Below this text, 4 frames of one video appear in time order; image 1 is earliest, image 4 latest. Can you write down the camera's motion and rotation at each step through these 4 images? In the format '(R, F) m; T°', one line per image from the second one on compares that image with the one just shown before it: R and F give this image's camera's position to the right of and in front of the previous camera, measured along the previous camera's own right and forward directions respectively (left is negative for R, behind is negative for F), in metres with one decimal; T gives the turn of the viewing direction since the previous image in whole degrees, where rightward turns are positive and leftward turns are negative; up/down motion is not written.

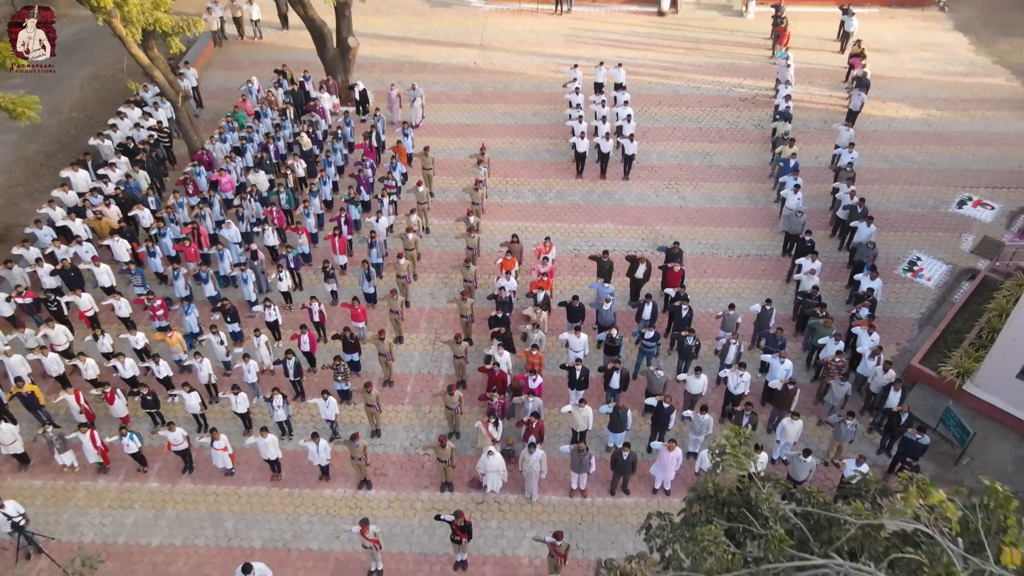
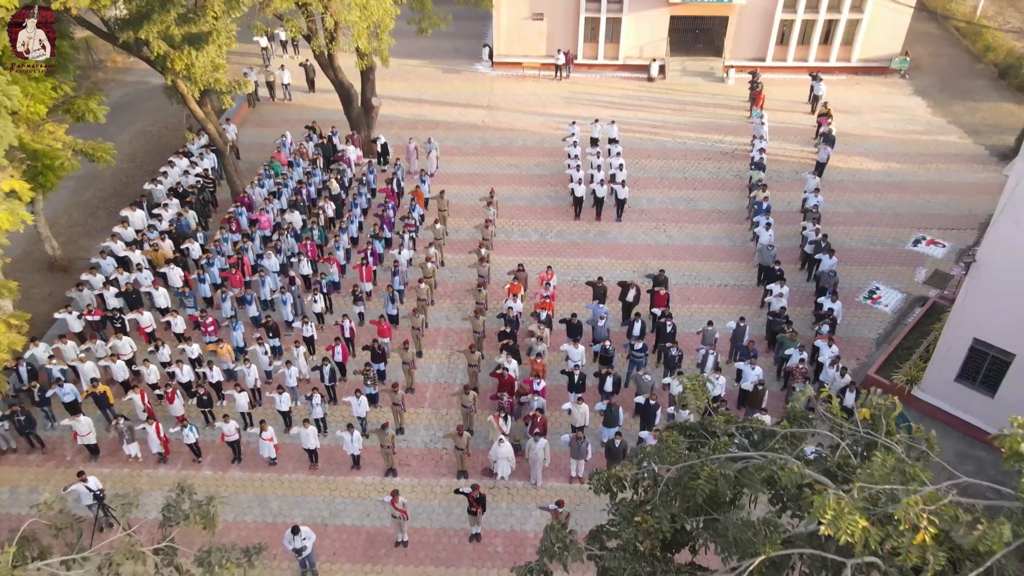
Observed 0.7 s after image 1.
(-0.1, -1.9) m; 0°
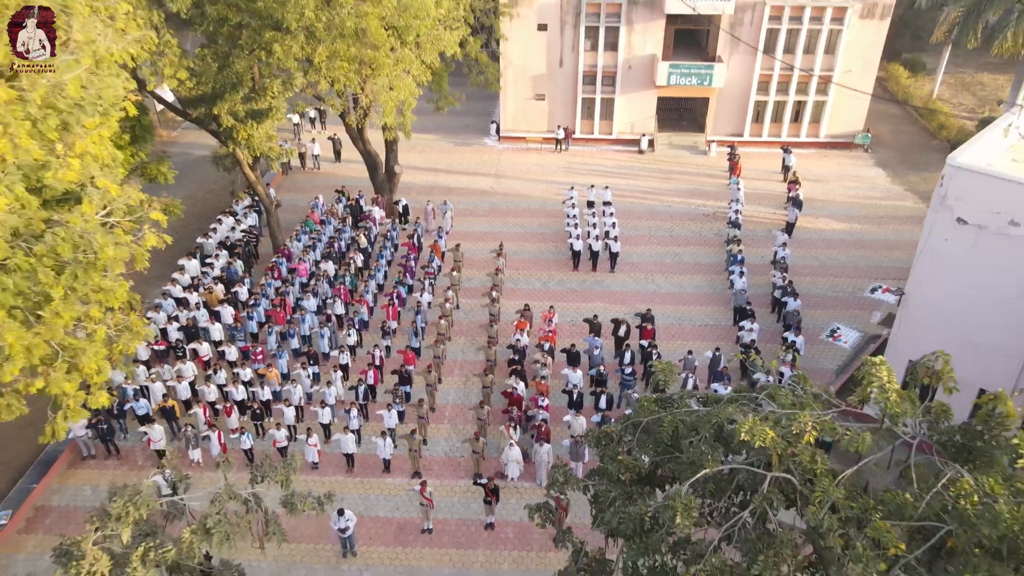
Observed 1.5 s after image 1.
(-0.2, -2.5) m; 0°
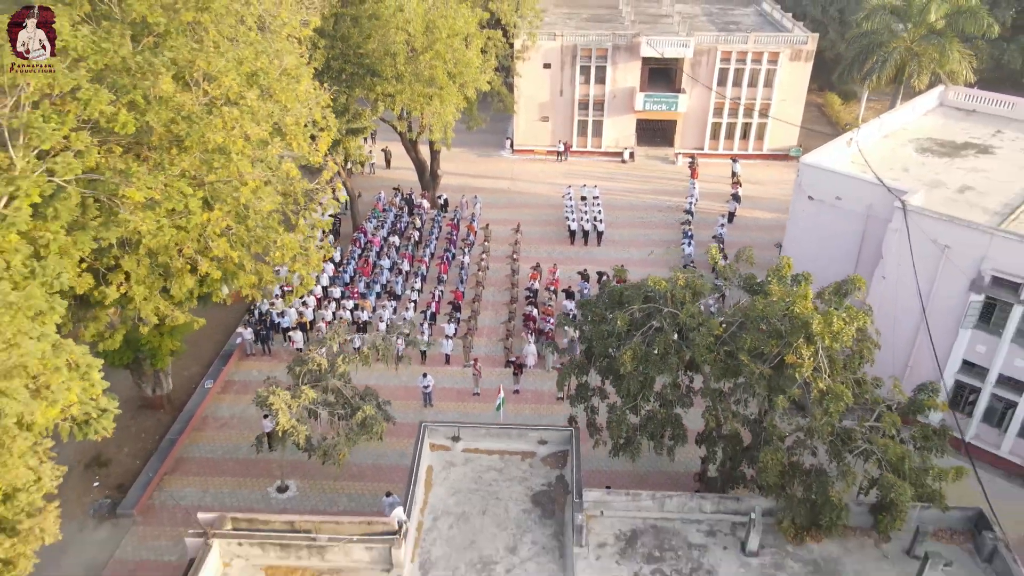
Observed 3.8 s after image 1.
(-0.5, -8.1) m; 0°
